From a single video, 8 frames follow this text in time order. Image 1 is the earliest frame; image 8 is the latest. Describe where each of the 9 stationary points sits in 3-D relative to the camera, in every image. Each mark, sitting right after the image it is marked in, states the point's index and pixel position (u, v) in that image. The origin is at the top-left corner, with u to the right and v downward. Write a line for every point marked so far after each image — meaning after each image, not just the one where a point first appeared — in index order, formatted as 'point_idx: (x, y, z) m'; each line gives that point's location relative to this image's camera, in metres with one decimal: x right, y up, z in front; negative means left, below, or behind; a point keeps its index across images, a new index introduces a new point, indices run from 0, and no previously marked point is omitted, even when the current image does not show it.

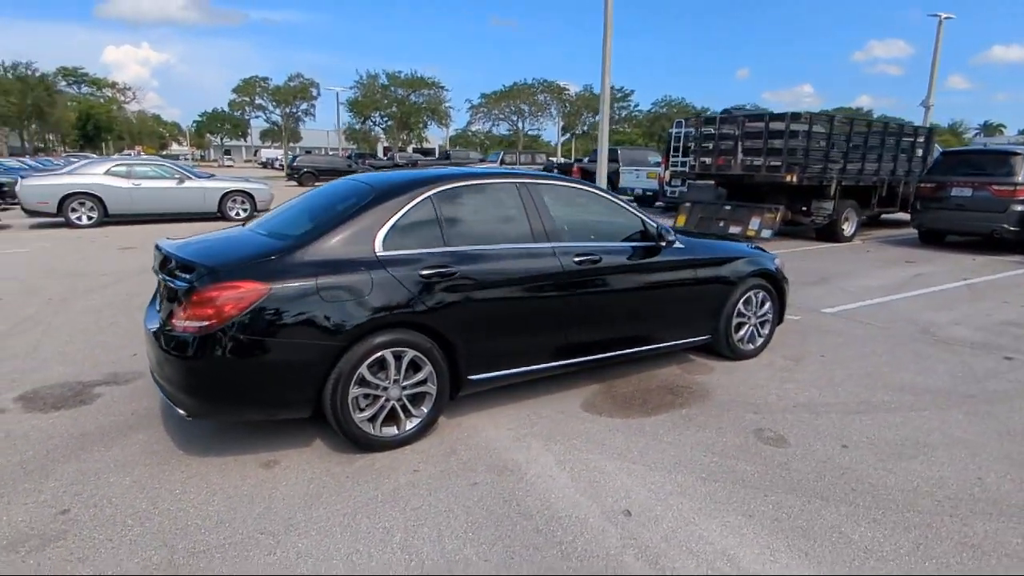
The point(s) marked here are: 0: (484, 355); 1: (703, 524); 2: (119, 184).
0: (-0.2, -0.5, +4.3) m
1: (+1.0, -1.2, +3.2) m
2: (-10.5, +2.8, +16.3) m
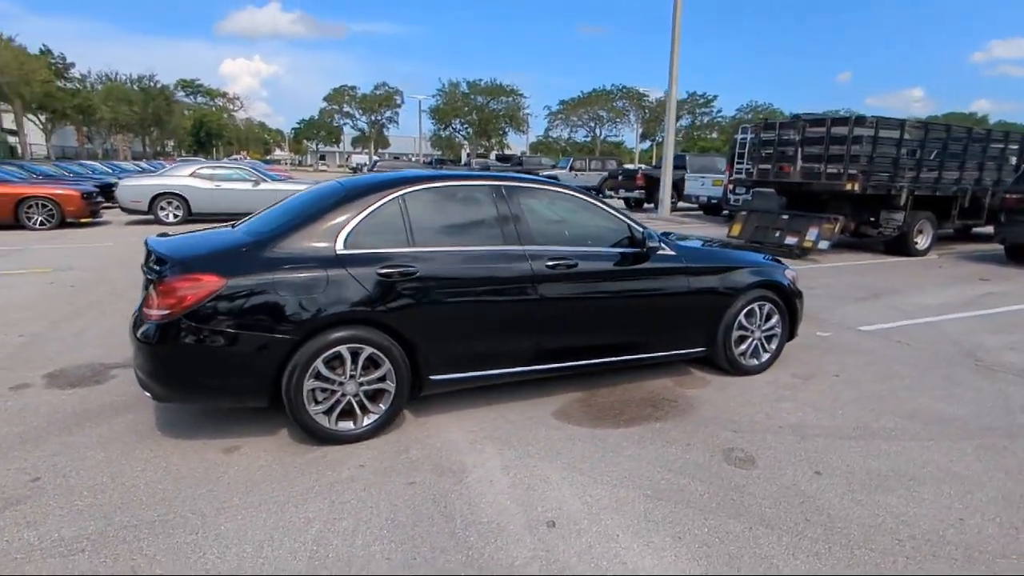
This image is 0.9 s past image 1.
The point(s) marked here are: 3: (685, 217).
0: (-0.5, -0.5, +4.3) m
1: (+0.6, -1.3, +3.0) m
2: (-8.9, +3.0, +17.5) m
3: (+5.6, +2.3, +19.5) m
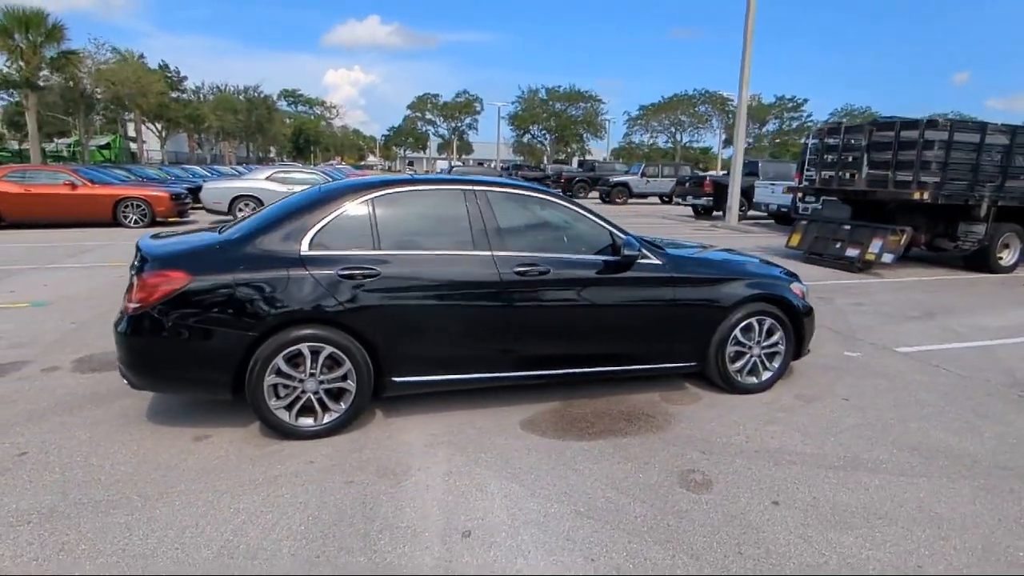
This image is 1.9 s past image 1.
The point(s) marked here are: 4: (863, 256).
0: (-0.7, -0.5, +4.3) m
1: (+0.1, -1.3, +2.9) m
2: (-7.2, +3.1, +18.6) m
3: (+7.4, +1.9, +18.6) m
4: (+6.1, +0.6, +10.6) m
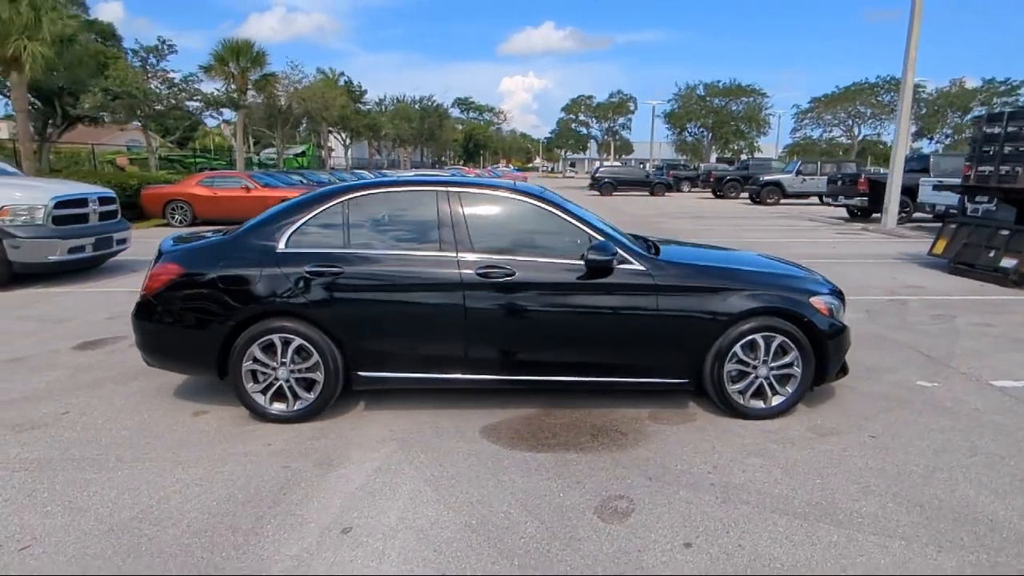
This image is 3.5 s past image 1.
0: (-1.0, -0.5, +4.4) m
1: (-0.6, -1.3, +2.9) m
2: (-3.3, +3.2, +19.9) m
3: (+10.7, +1.5, +16.1) m
4: (+7.3, +0.3, +8.7) m
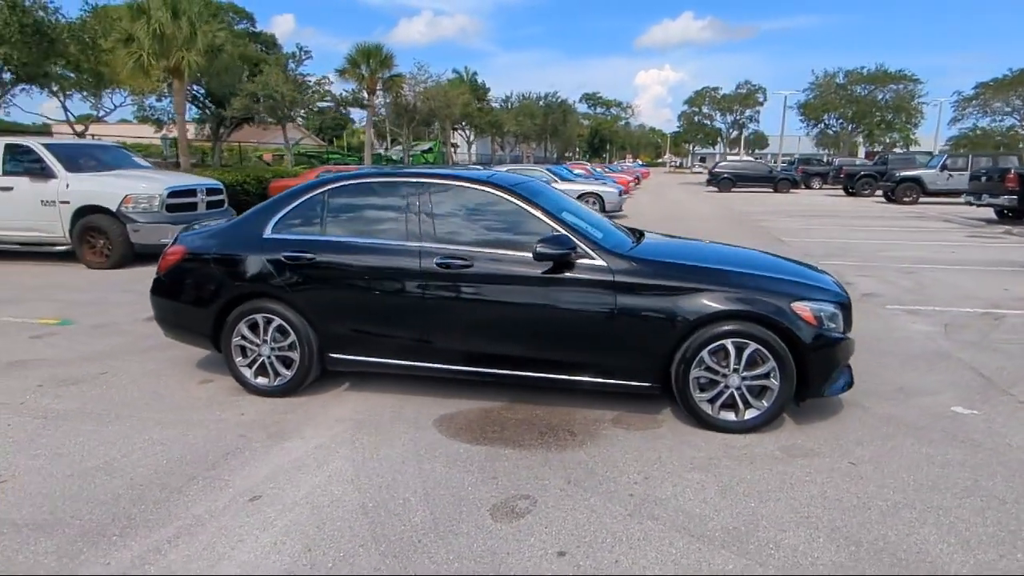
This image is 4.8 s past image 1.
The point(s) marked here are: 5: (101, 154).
0: (-1.2, -0.4, +4.6) m
1: (-1.2, -1.2, +3.0) m
2: (-0.2, +3.5, +20.2) m
3: (+12.6, +1.2, +13.6) m
4: (+7.7, +0.1, +7.1) m
5: (-8.3, +2.7, +12.3) m
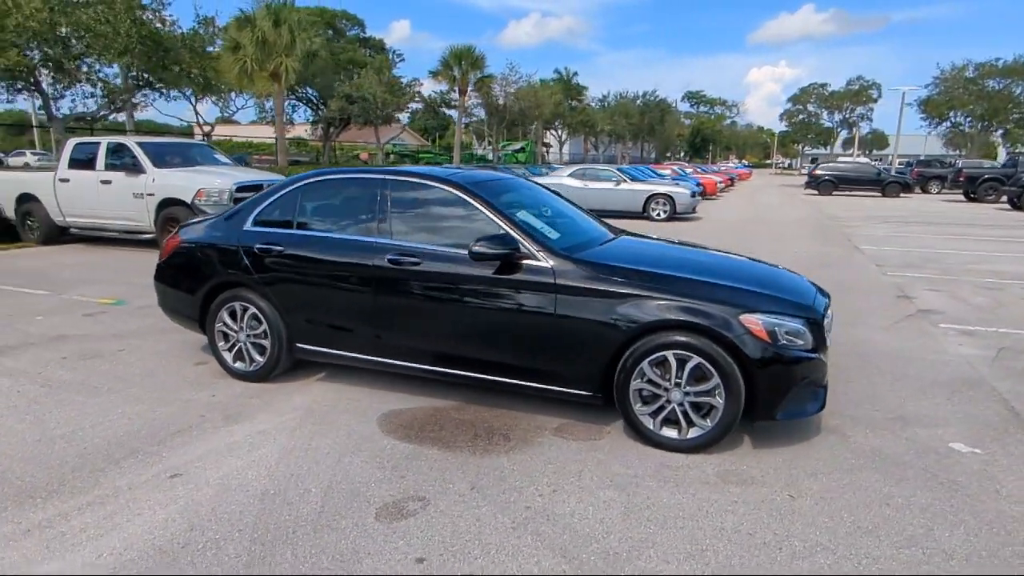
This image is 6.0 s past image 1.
0: (-1.5, -0.3, +4.8) m
1: (-1.8, -1.2, +3.2) m
2: (+2.0, +3.4, +20.0) m
3: (+13.6, +0.7, +11.5) m
4: (+7.7, -0.2, +5.8) m
5: (-7.2, +3.0, +13.4) m
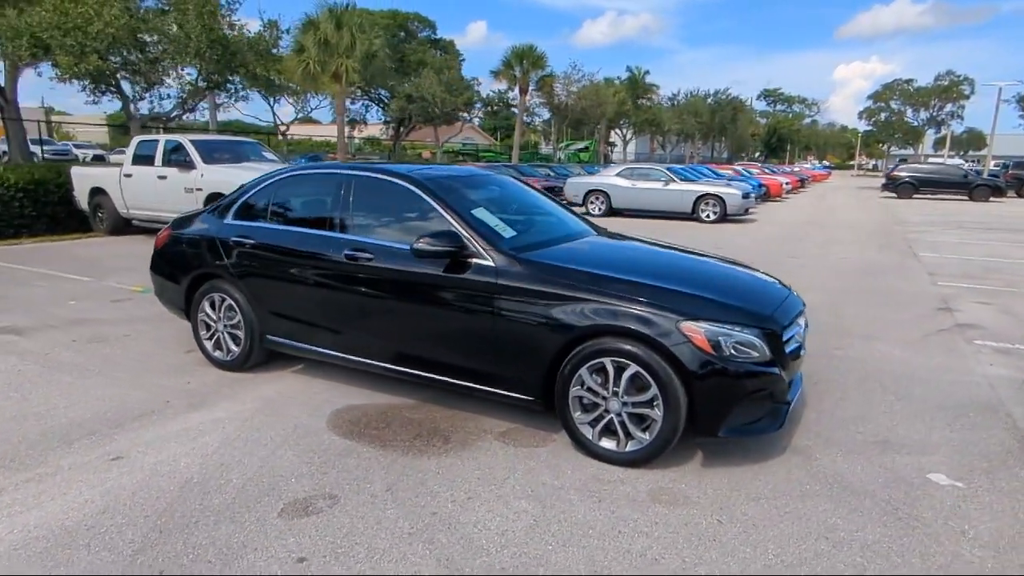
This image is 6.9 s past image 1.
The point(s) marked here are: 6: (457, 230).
0: (-1.8, -0.3, +4.8) m
1: (-2.2, -1.1, +3.2) m
2: (+3.5, +3.4, +19.6) m
3: (+14.0, +0.3, +9.8) m
4: (+7.5, -0.5, +4.8) m
5: (-6.4, +3.2, +14.0) m
6: (-0.4, +0.4, +4.0) m
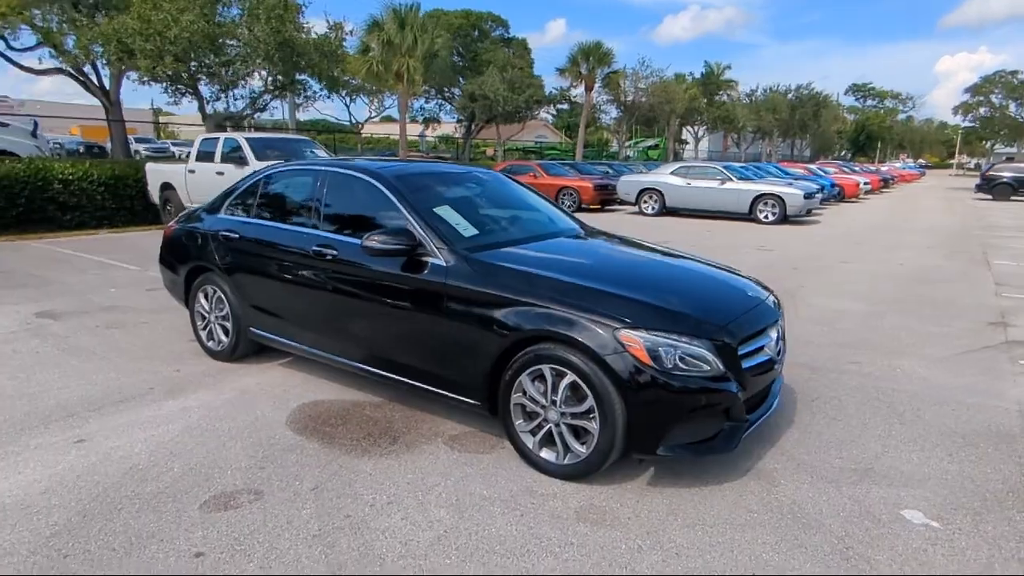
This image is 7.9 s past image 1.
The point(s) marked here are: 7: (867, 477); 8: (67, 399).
0: (-2.0, -0.2, +4.9) m
1: (-2.6, -1.0, +3.4) m
2: (+5.1, +3.3, +18.9) m
3: (+14.3, -0.1, +8.1) m
4: (+7.3, -0.7, +3.8) m
5: (-5.4, +3.4, +14.6) m
6: (-0.6, +0.4, +4.0) m
7: (+2.0, -1.0, +3.4) m
8: (-3.2, -0.8, +4.4) m
